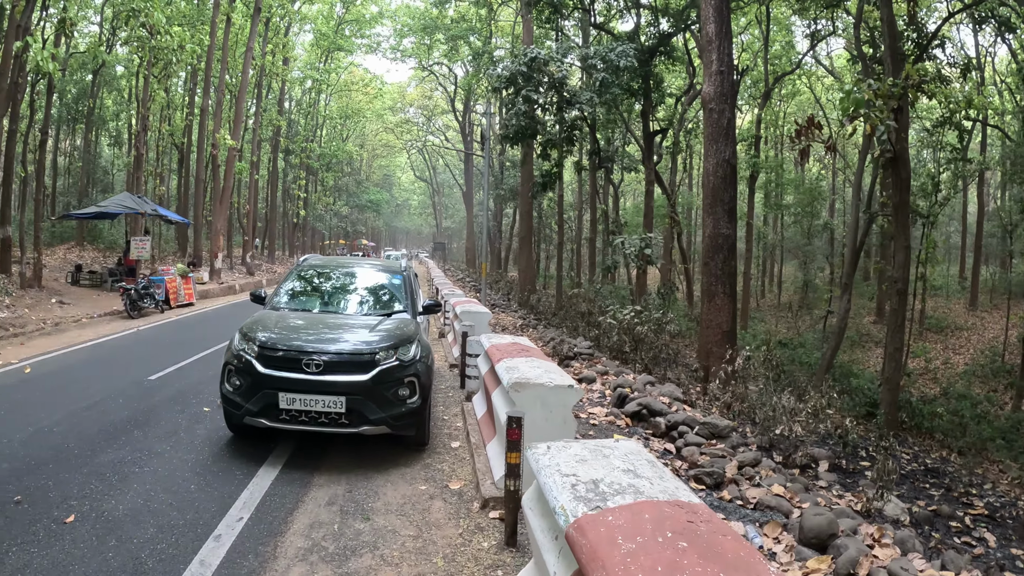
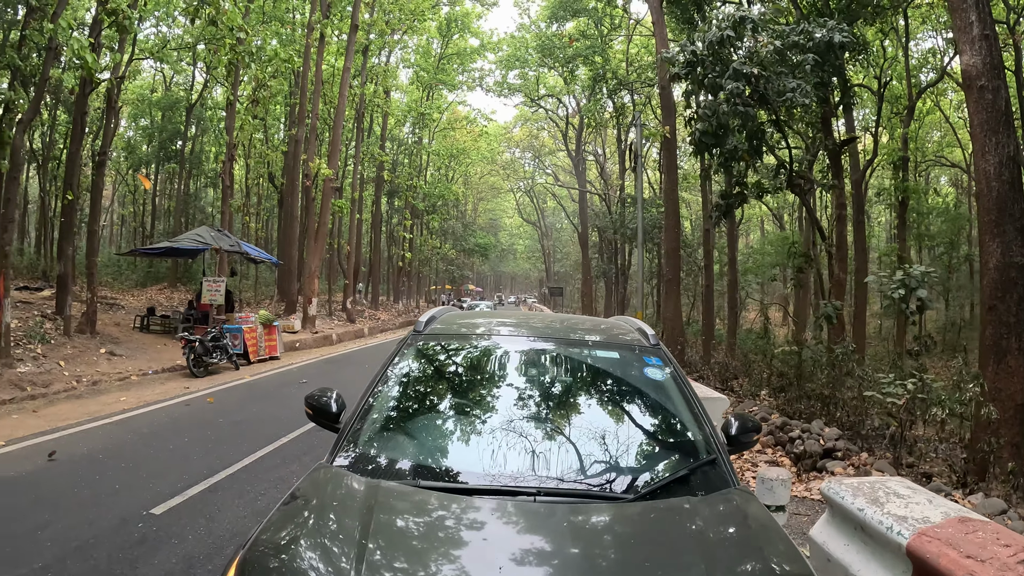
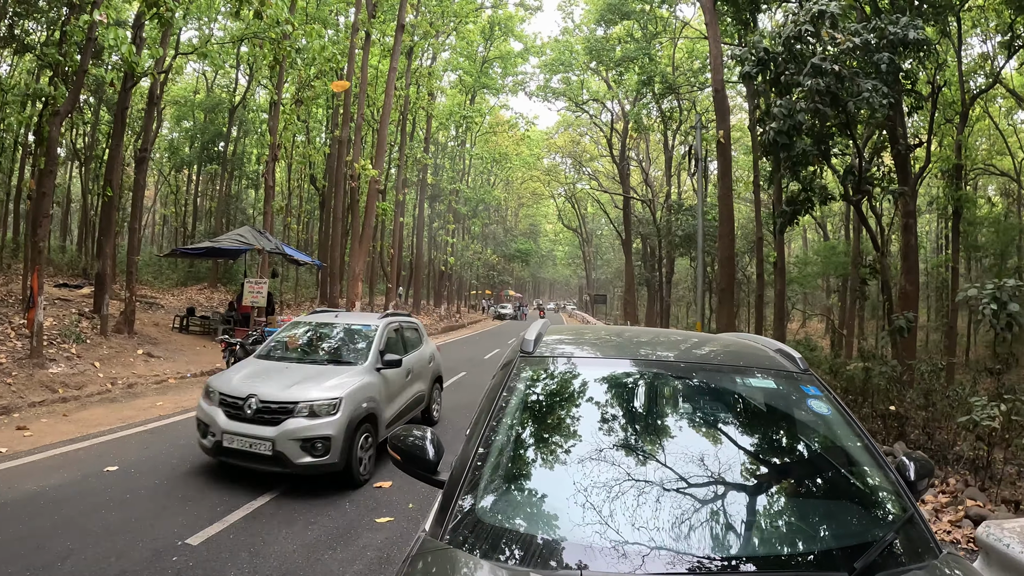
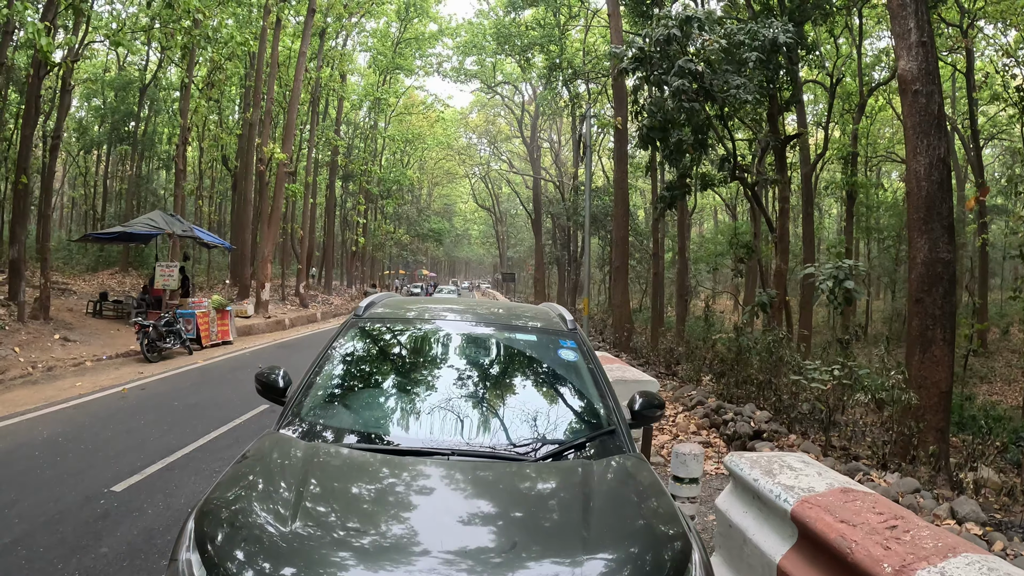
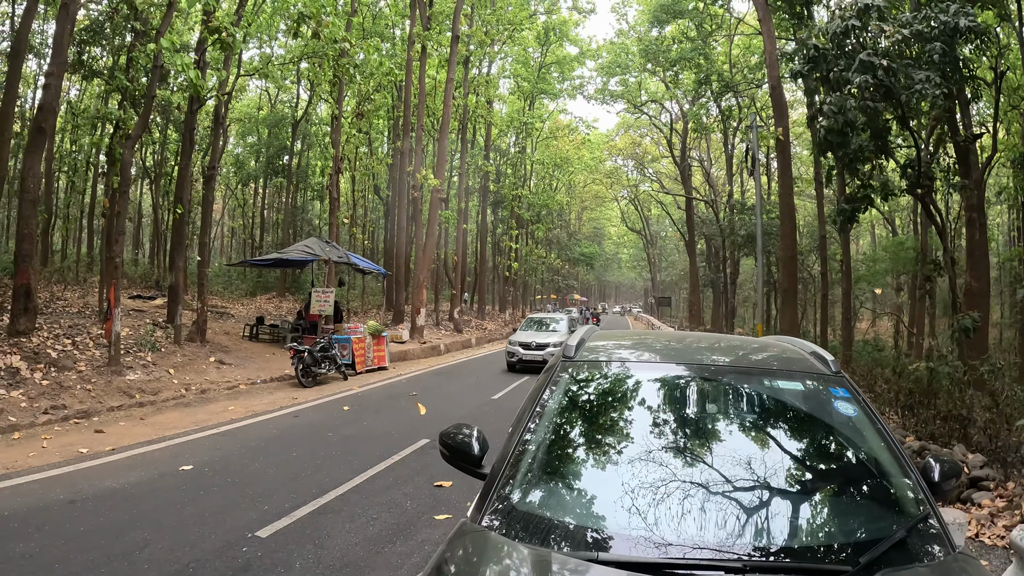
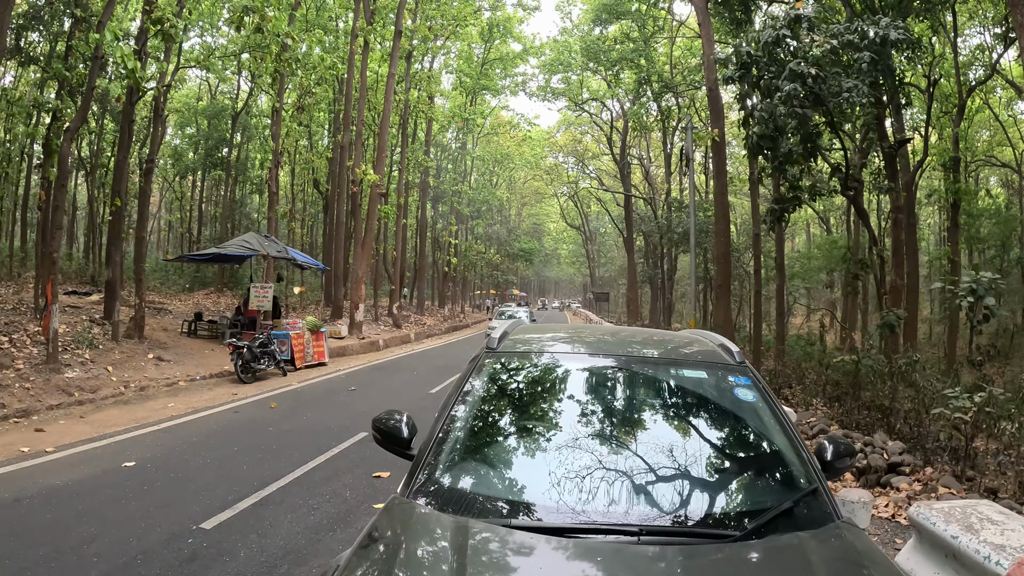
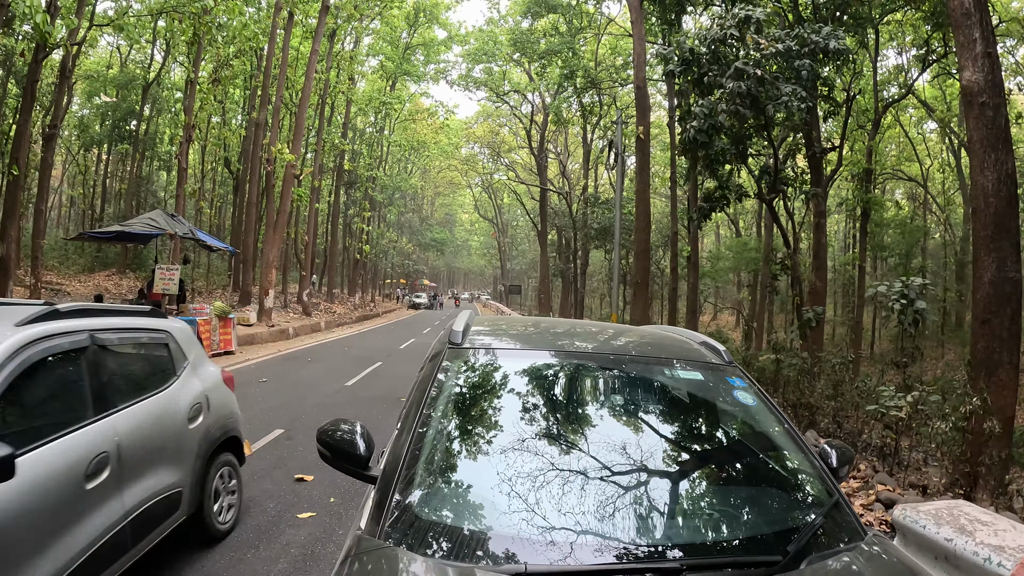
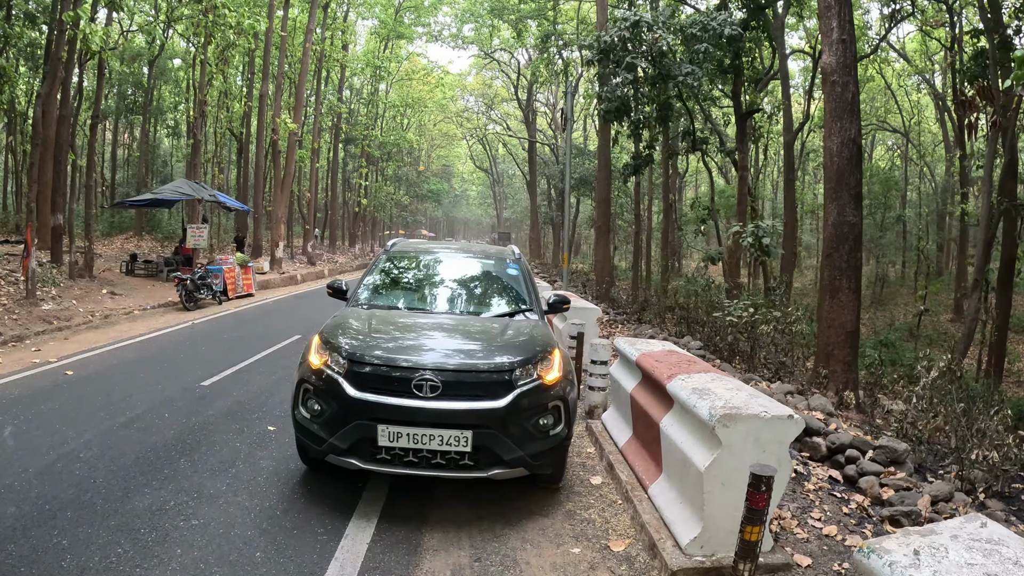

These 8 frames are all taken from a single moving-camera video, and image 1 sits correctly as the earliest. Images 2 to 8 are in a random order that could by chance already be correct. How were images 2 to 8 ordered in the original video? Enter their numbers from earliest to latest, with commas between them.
8, 4, 2, 6, 5, 3, 7
